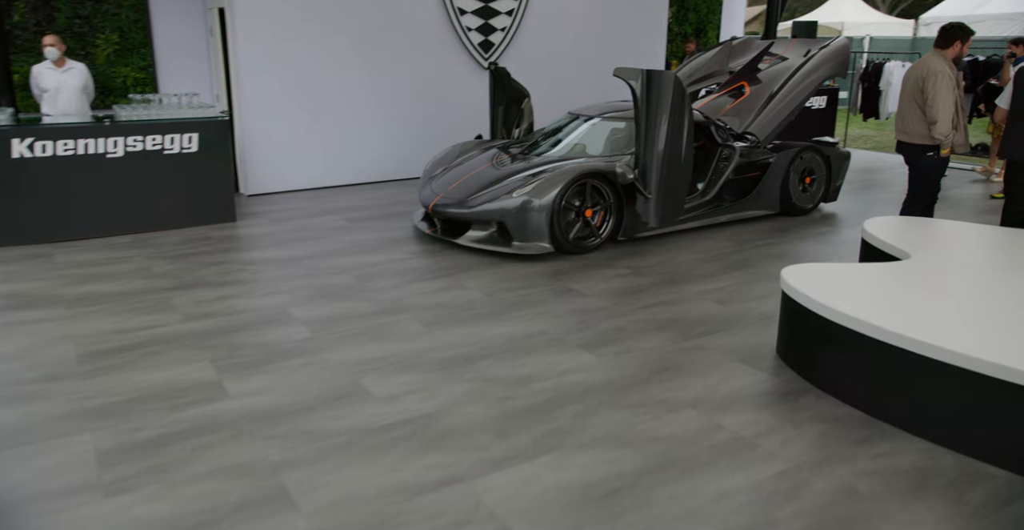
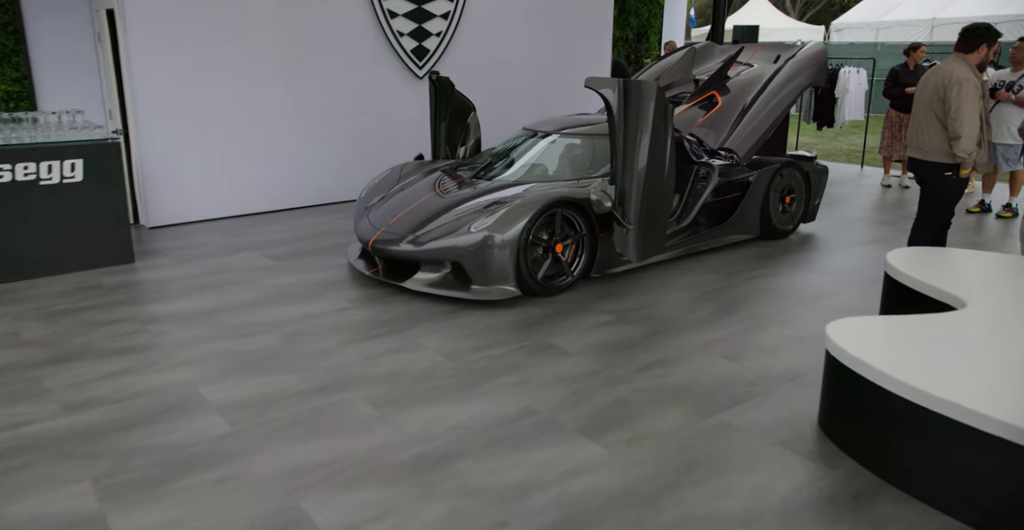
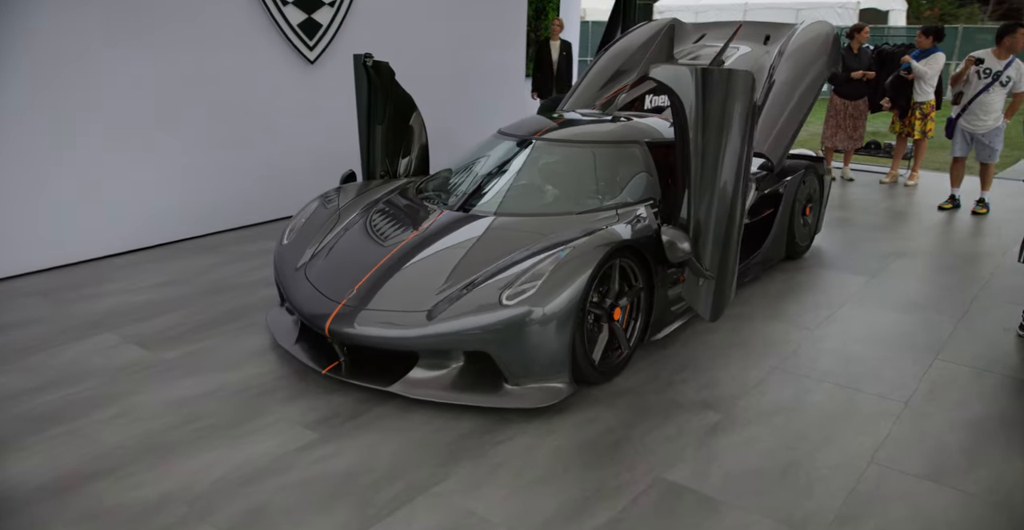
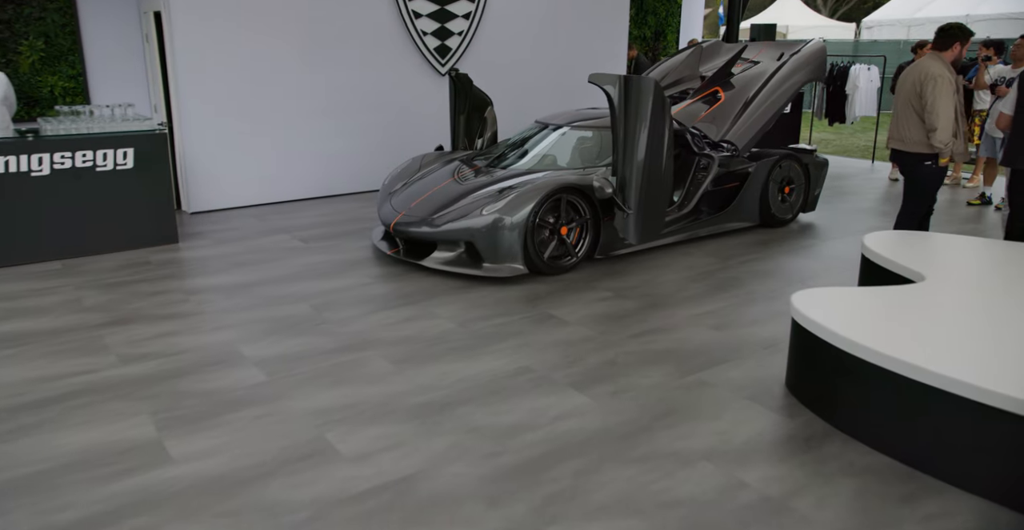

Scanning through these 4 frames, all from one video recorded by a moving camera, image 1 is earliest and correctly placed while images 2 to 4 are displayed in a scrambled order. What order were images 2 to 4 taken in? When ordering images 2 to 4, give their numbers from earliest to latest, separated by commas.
4, 2, 3
